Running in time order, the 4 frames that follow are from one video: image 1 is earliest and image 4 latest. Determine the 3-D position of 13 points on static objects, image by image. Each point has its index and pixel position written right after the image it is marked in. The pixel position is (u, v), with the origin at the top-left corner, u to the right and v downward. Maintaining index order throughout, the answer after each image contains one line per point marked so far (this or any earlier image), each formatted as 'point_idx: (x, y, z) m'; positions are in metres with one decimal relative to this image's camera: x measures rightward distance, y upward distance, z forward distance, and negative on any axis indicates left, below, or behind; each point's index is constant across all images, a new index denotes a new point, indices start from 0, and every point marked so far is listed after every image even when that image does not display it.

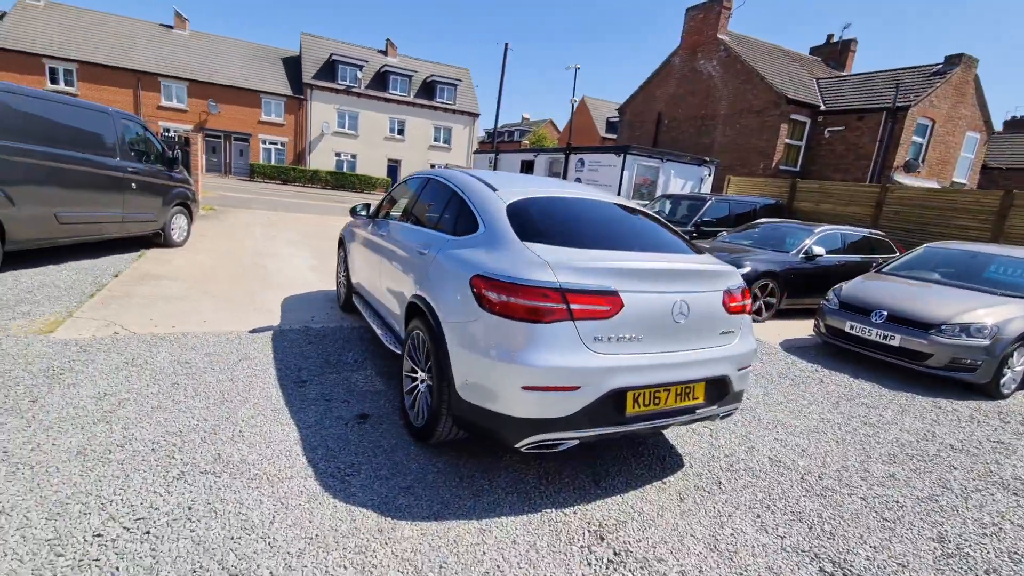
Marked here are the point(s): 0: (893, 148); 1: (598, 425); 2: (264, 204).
0: (+11.9, +4.4, +15.5) m
1: (+0.4, -0.6, +2.3) m
2: (-8.0, +2.7, +16.0) m
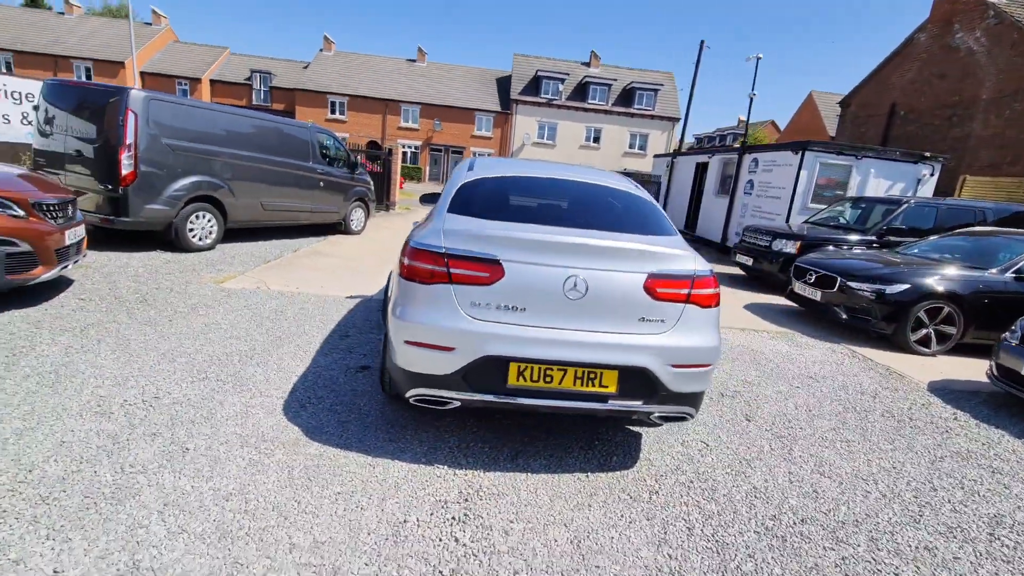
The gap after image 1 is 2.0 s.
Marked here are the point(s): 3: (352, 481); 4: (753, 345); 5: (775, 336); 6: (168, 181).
0: (+16.0, +3.1, +9.9) m
1: (-0.2, -0.5, +2.4) m
2: (-2.2, +3.0, +18.3) m
3: (-0.8, -0.9, +2.4) m
4: (+2.6, -0.6, +5.4) m
5: (+3.1, -0.6, +5.8) m
6: (-4.4, +1.4, +6.3) m
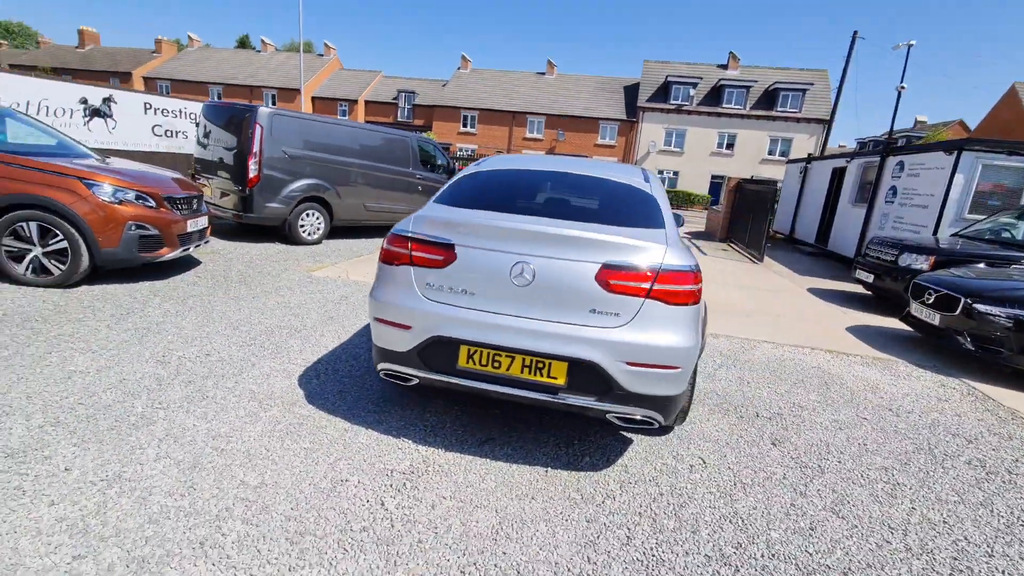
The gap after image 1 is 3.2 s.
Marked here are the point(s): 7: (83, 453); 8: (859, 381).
0: (+17.3, +2.2, +5.7) m
1: (-0.4, -0.4, +2.5) m
2: (+1.8, +2.8, +18.4) m
3: (-1.0, -0.8, +2.6) m
4: (+3.0, -0.8, +4.7) m
5: (+3.6, -0.7, +4.9) m
6: (-3.4, +1.6, +7.4) m
7: (-2.0, -0.8, +2.3) m
8: (+3.1, -0.8, +4.4) m
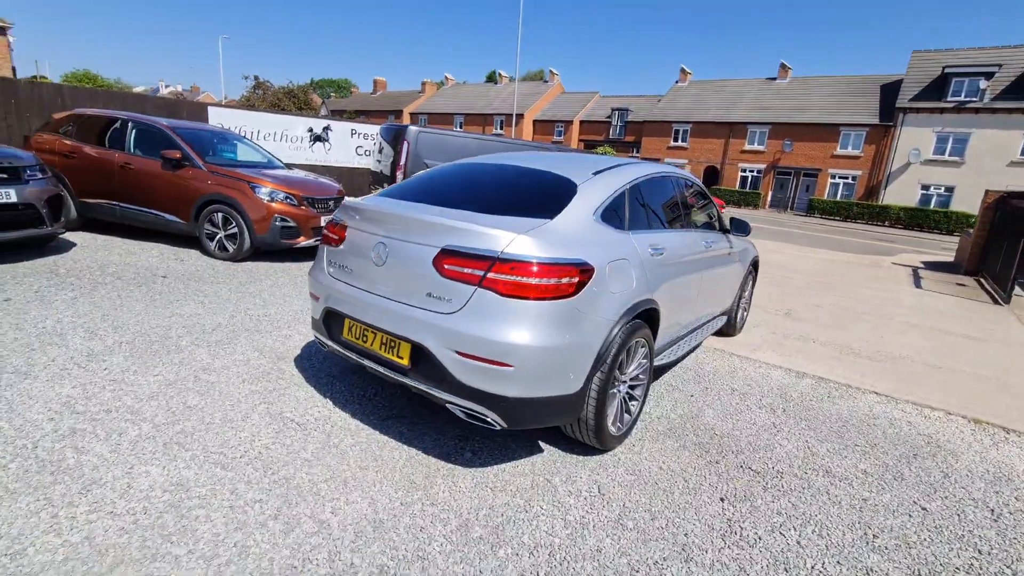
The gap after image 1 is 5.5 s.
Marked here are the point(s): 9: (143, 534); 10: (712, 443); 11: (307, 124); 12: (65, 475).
0: (+16.6, +0.6, -1.7) m
1: (-1.0, -0.3, +2.8) m
2: (+8.0, +1.9, +16.3) m
3: (-1.5, -0.6, +3.2) m
4: (+3.0, -1.0, +3.3) m
5: (+3.6, -1.1, +3.3) m
6: (-1.5, +1.7, +8.5) m
7: (-2.6, -0.5, +3.3) m
8: (+2.9, -1.1, +3.1) m
9: (-1.4, -1.0, +1.9) m
10: (+1.2, -1.0, +3.0) m
11: (-4.2, +3.3, +10.1) m
12: (-2.0, -0.8, +2.2) m
